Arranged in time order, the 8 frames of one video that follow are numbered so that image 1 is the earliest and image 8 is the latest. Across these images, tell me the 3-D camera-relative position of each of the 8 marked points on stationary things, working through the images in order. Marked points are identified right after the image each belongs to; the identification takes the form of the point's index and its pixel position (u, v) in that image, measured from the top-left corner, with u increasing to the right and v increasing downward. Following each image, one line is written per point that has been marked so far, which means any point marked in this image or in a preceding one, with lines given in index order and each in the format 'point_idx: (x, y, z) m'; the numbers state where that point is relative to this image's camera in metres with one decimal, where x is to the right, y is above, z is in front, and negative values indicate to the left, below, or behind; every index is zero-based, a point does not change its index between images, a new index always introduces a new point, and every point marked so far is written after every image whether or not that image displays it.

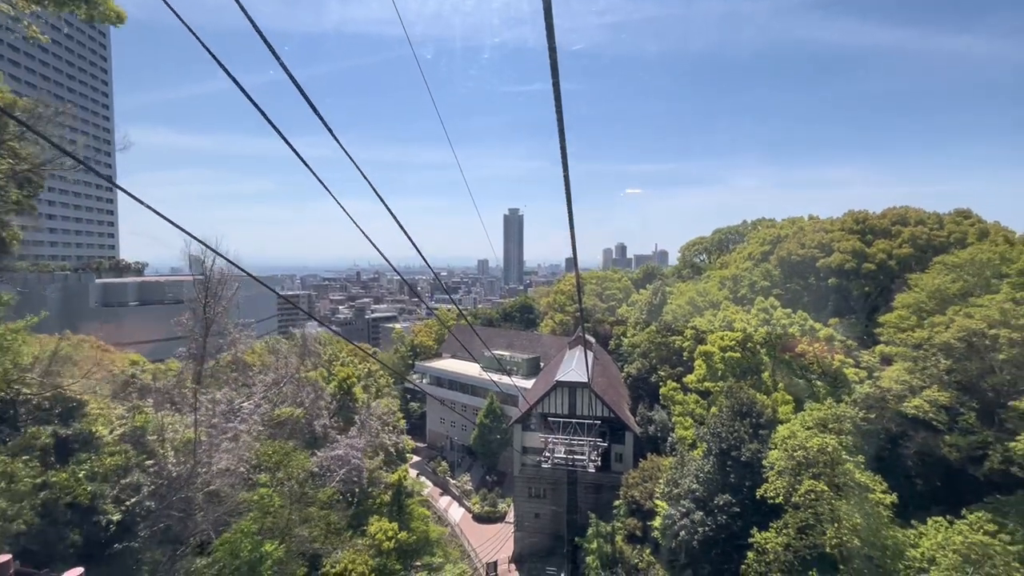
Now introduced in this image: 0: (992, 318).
0: (+7.7, -0.5, +8.8) m
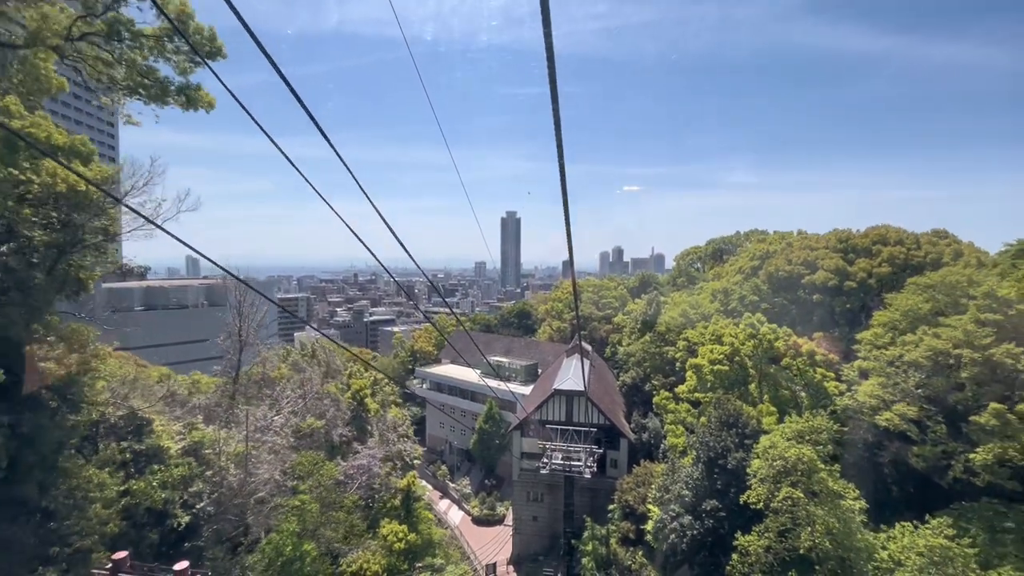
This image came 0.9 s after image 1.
0: (+7.8, -0.9, +9.5) m
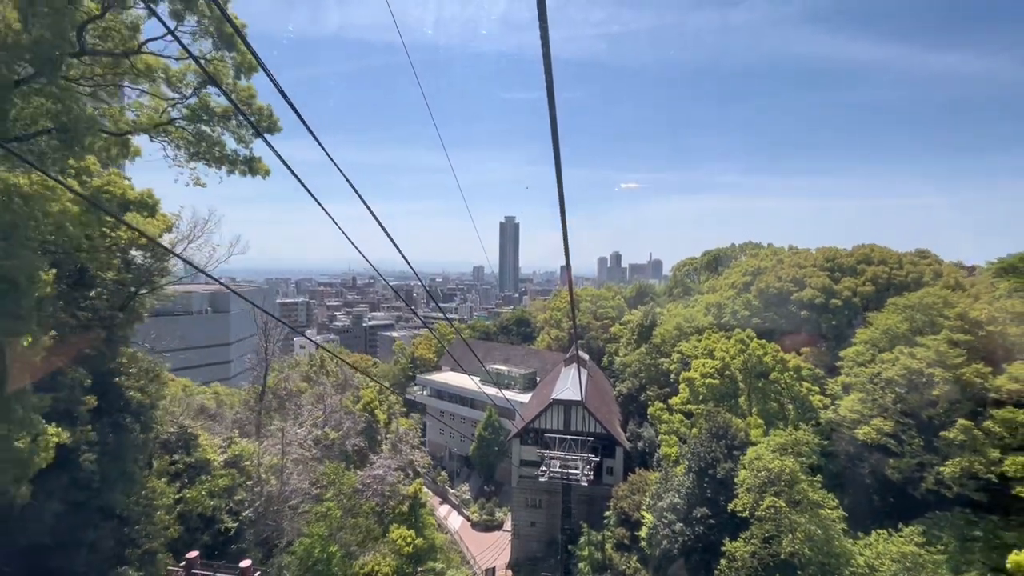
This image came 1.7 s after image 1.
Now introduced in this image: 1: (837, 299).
0: (+7.8, -1.3, +10.2) m
1: (+8.9, -0.3, +14.9) m
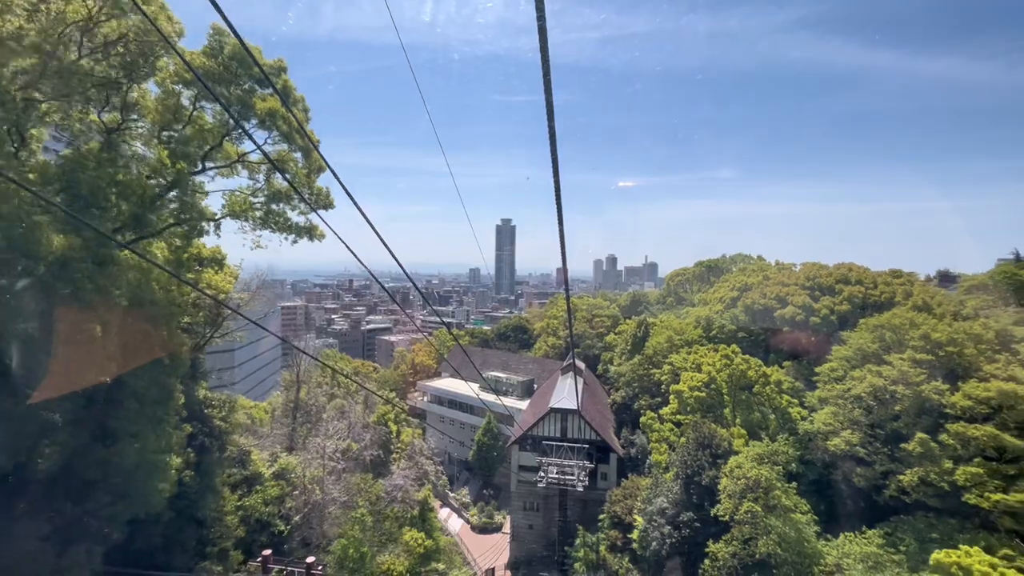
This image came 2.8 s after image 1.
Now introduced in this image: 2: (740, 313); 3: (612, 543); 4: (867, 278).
0: (+7.9, -1.8, +11.2) m
1: (+8.9, -0.8, +15.9) m
2: (+7.4, -0.8, +17.7) m
3: (+2.7, -6.8, +14.5) m
4: (+10.7, +0.3, +16.5) m
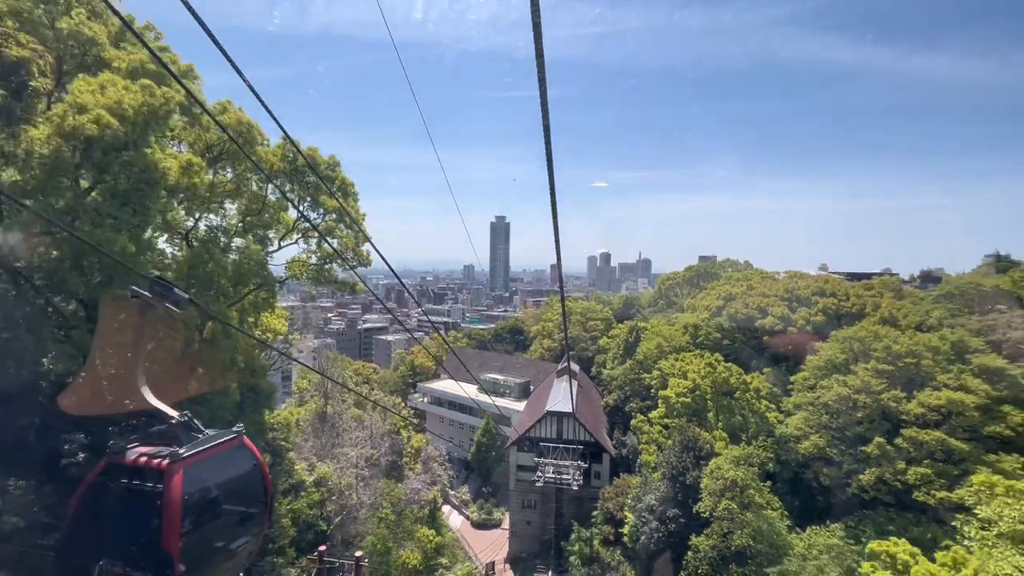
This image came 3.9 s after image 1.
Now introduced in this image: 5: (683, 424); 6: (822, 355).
0: (+7.9, -2.2, +12.4) m
1: (+8.9, -1.2, +17.1) m
2: (+7.4, -1.2, +18.9) m
3: (+2.7, -7.2, +15.7) m
4: (+10.7, -0.1, +17.7) m
5: (+4.8, -3.8, +15.0) m
6: (+8.2, -1.8, +14.5) m
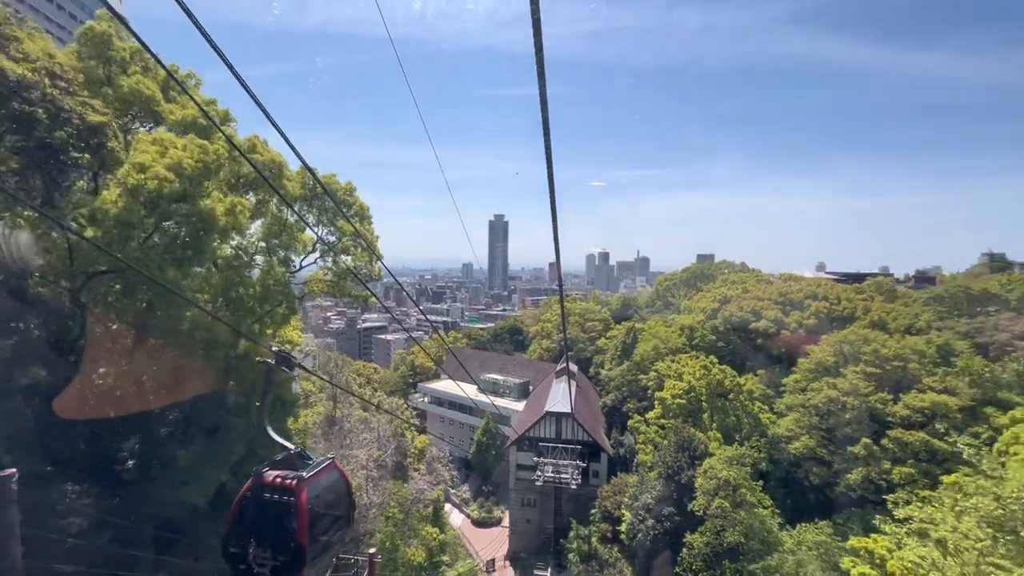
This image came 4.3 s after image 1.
0: (+7.9, -2.4, +12.8) m
1: (+8.9, -1.3, +17.5) m
2: (+7.4, -1.3, +19.4) m
3: (+2.7, -7.4, +16.2) m
4: (+10.7, -0.2, +18.1) m
5: (+4.8, -3.9, +15.5) m
6: (+8.3, -1.9, +14.9) m
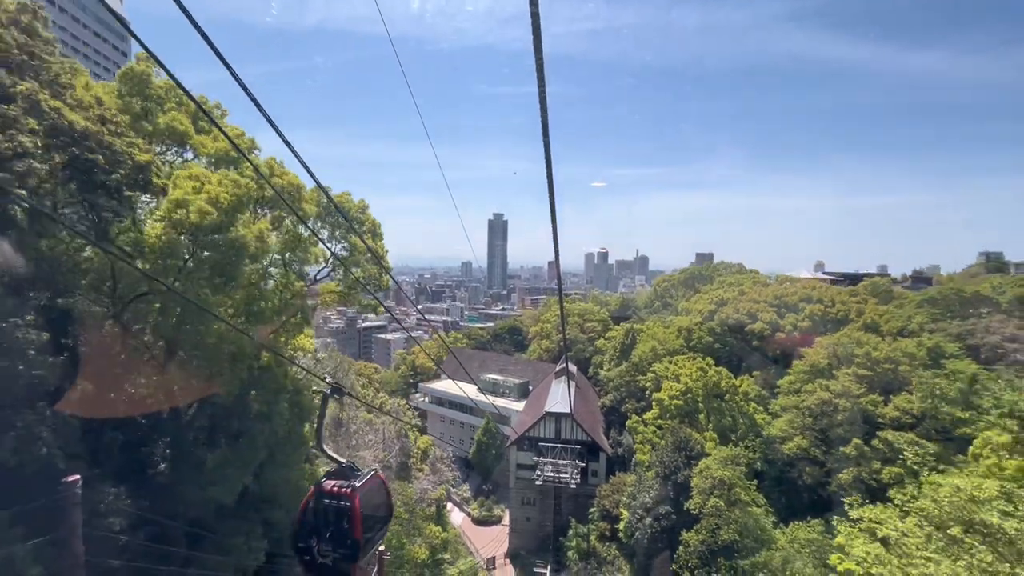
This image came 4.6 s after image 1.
0: (+7.9, -2.5, +13.1) m
1: (+8.9, -1.4, +17.9) m
2: (+7.4, -1.4, +19.7) m
3: (+2.7, -7.4, +16.5) m
4: (+10.7, -0.3, +18.5) m
5: (+4.8, -4.0, +15.8) m
6: (+8.3, -2.0, +15.2) m
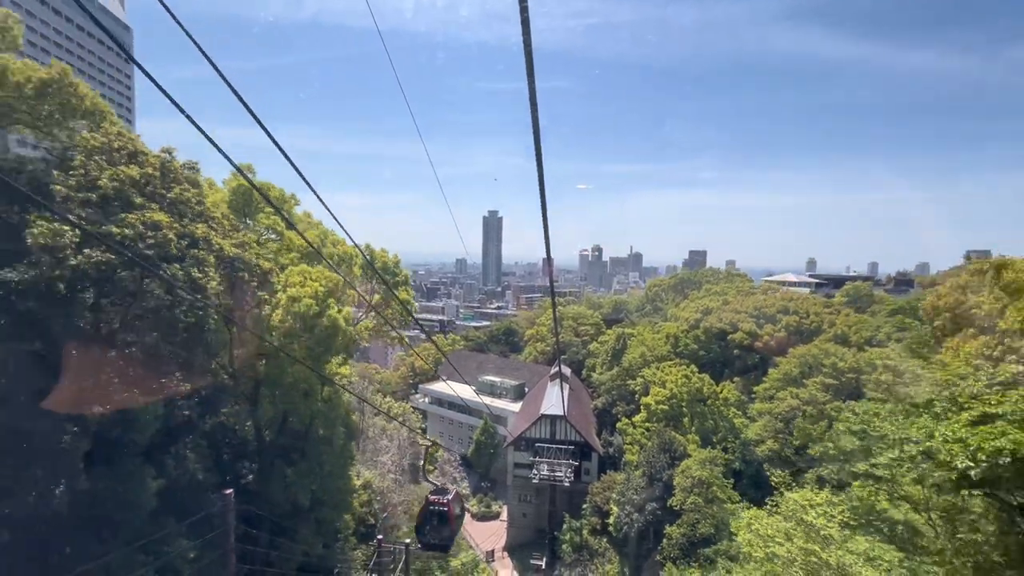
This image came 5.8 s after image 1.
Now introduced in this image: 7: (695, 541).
0: (+7.9, -2.9, +14.5) m
1: (+8.8, -1.8, +19.3) m
2: (+7.3, -1.8, +21.1) m
3: (+2.7, -7.9, +17.9) m
4: (+10.7, -0.7, +19.9) m
5: (+4.7, -4.4, +17.2) m
6: (+8.2, -2.5, +16.6) m
7: (+4.6, -6.4, +13.8) m
